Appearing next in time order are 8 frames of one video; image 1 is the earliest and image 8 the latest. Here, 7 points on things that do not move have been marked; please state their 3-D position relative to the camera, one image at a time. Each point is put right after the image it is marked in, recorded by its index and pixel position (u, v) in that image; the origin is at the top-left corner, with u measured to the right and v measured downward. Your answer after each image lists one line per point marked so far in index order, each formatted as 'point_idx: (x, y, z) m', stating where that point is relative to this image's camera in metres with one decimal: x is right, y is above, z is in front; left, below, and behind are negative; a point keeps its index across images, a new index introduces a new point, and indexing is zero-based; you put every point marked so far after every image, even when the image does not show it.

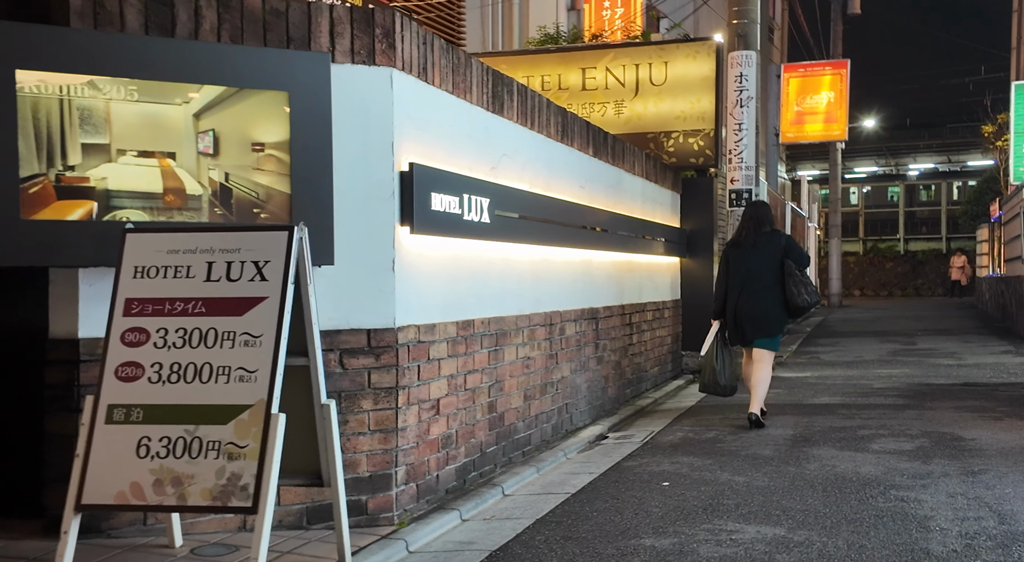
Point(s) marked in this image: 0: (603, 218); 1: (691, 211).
0: (+0.7, +0.6, +9.8) m
1: (+2.2, +0.9, +14.9) m
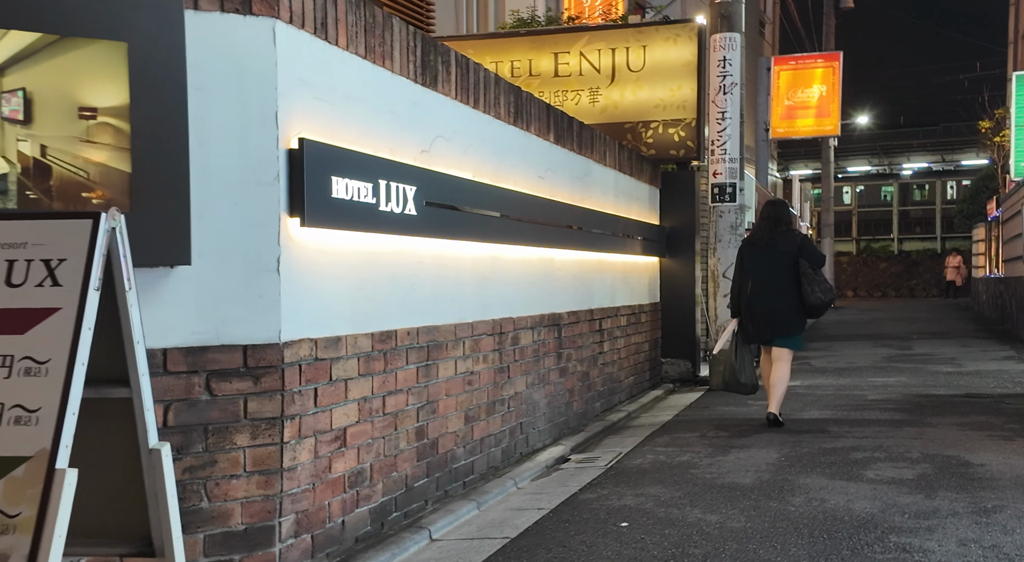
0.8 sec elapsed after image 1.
0: (+0.4, +0.6, +8.8) m
1: (+1.9, +0.9, +13.9) m
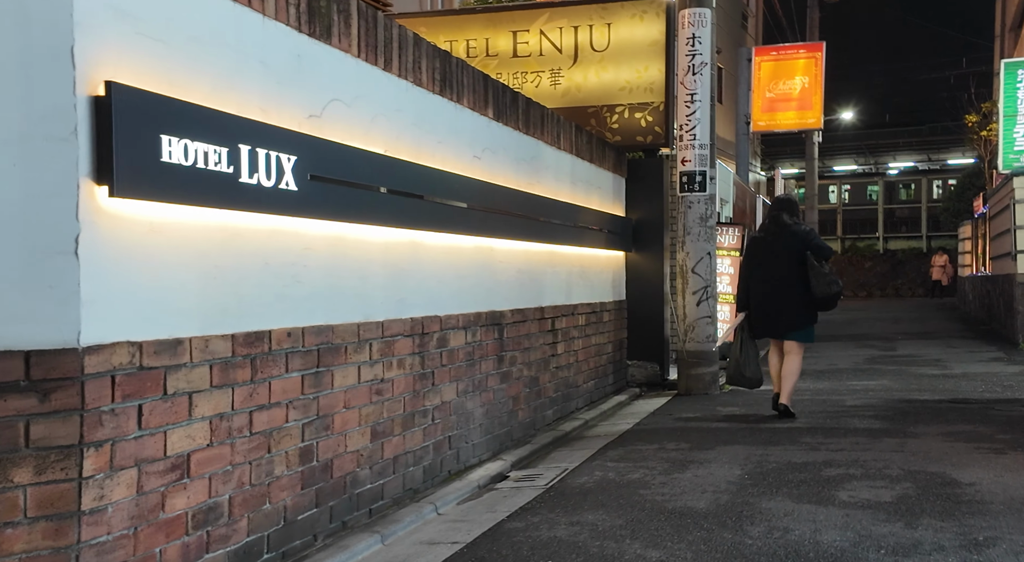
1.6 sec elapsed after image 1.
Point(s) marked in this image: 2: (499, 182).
0: (-0.1, +0.6, +7.9) m
1: (+1.4, +0.9, +12.9) m
2: (-0.1, +0.7, +7.9) m
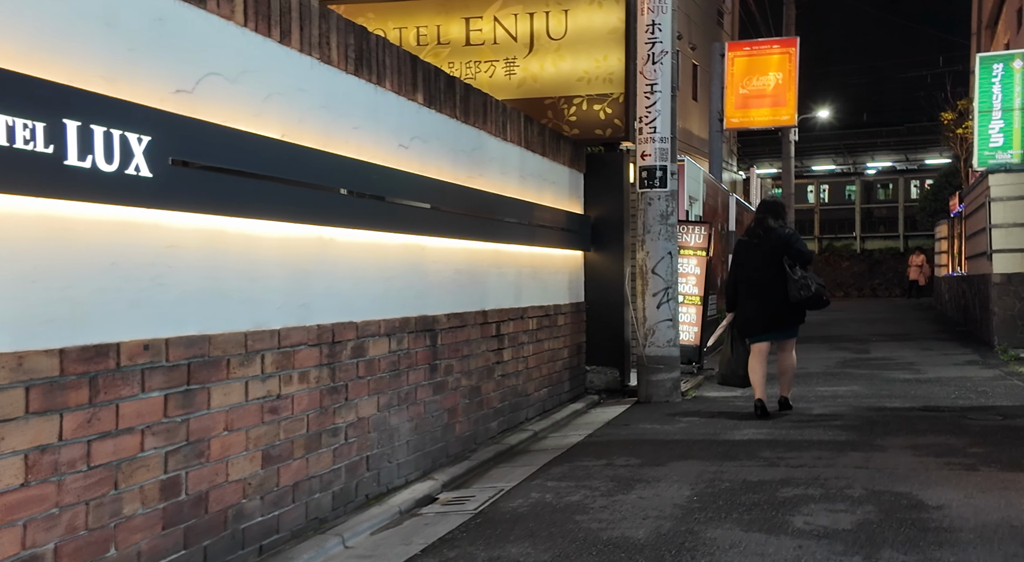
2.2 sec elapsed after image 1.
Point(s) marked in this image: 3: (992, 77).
0: (-0.5, +0.6, +7.3) m
1: (+0.9, +0.9, +12.3) m
2: (-0.5, +0.7, +7.3) m
3: (+6.9, +2.9, +16.8) m
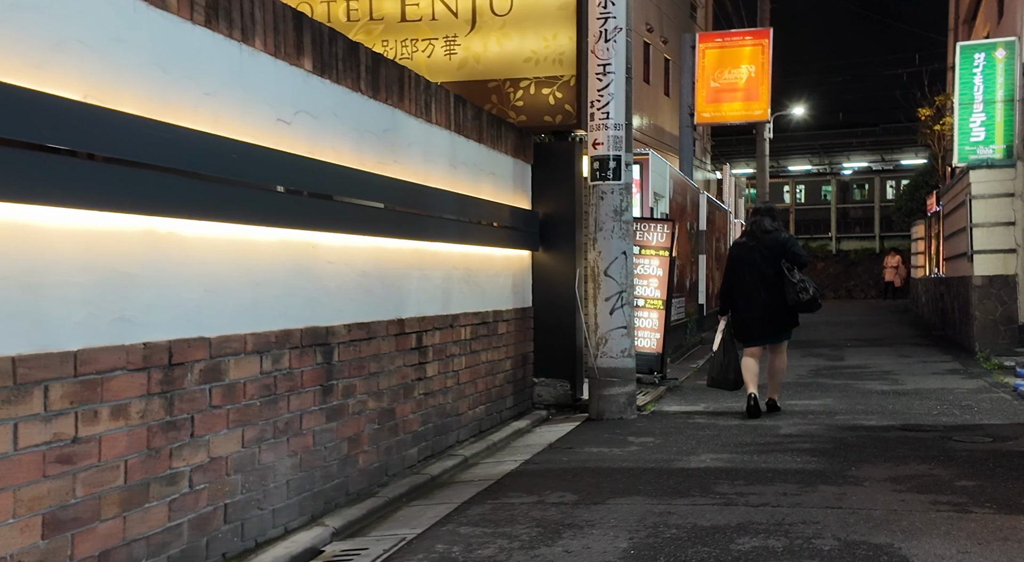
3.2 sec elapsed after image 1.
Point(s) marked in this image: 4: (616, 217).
0: (-0.9, +0.6, +6.1) m
1: (+0.3, +0.9, +11.2) m
2: (-1.0, +0.6, +6.1) m
3: (+6.2, +2.9, +15.7) m
4: (+0.9, +0.6, +10.4) m
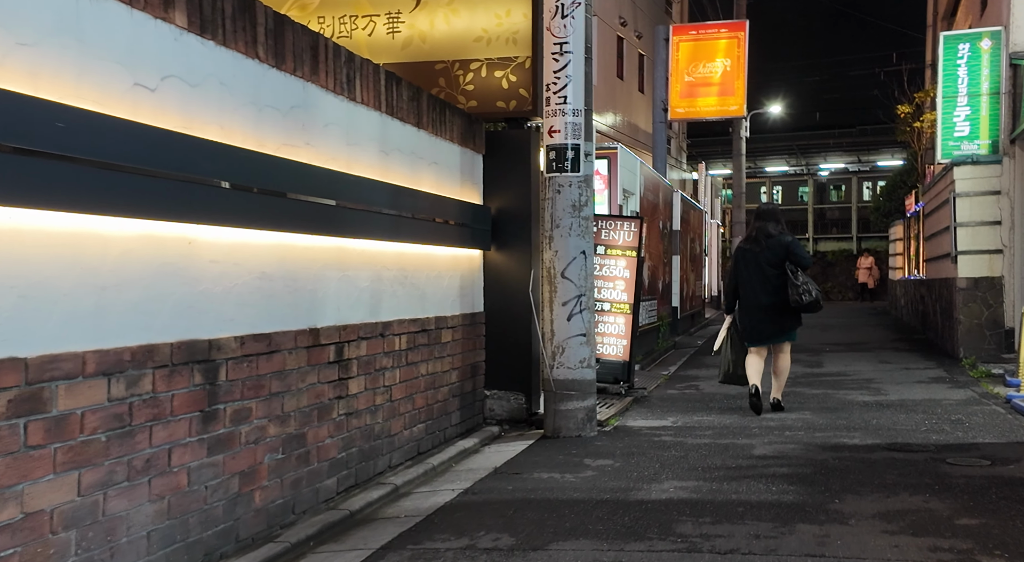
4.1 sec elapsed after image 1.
0: (-1.3, +0.5, +5.0) m
1: (-0.1, +0.9, +10.1) m
2: (-1.3, +0.6, +5.0) m
3: (+5.7, +2.8, +14.8) m
4: (+0.5, +0.6, +9.4) m
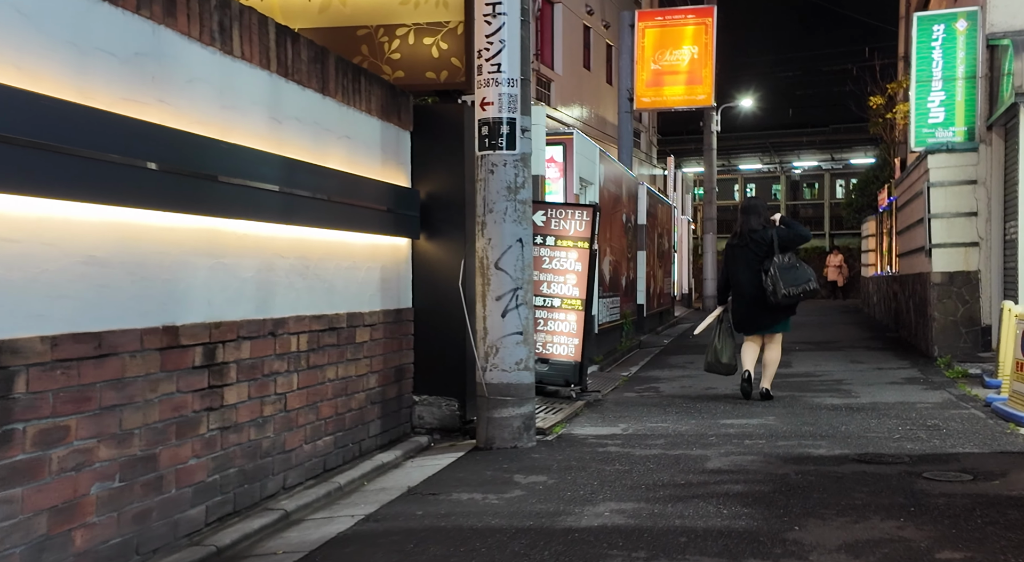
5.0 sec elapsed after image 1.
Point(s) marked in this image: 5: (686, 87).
0: (-1.7, +0.6, +4.0) m
1: (-0.7, +0.9, +9.1) m
2: (-1.8, +0.7, +4.0) m
3: (+5.0, +2.9, +13.9) m
4: (0.0, +0.6, +8.4) m
5: (+2.8, +3.2, +18.8) m
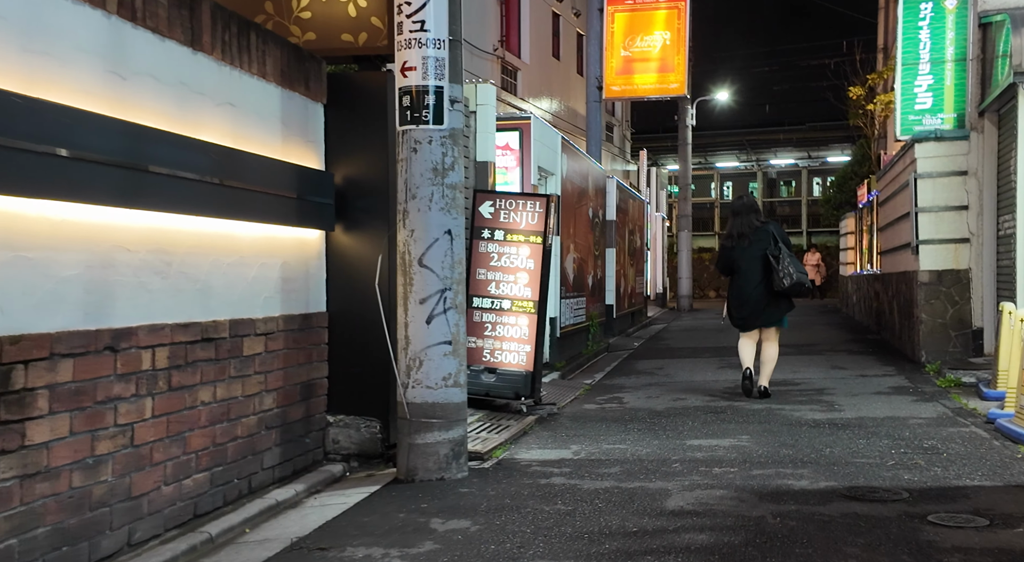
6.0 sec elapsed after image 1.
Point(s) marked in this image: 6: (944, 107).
0: (-2.1, +0.6, +2.6) m
1: (-1.1, +0.9, +7.7) m
2: (-2.1, +0.7, +2.6) m
3: (+4.5, +2.9, +12.6) m
4: (-0.5, +0.6, +7.1) m
5: (+2.1, +3.3, +17.5) m
6: (+4.7, +1.9, +12.5) m
